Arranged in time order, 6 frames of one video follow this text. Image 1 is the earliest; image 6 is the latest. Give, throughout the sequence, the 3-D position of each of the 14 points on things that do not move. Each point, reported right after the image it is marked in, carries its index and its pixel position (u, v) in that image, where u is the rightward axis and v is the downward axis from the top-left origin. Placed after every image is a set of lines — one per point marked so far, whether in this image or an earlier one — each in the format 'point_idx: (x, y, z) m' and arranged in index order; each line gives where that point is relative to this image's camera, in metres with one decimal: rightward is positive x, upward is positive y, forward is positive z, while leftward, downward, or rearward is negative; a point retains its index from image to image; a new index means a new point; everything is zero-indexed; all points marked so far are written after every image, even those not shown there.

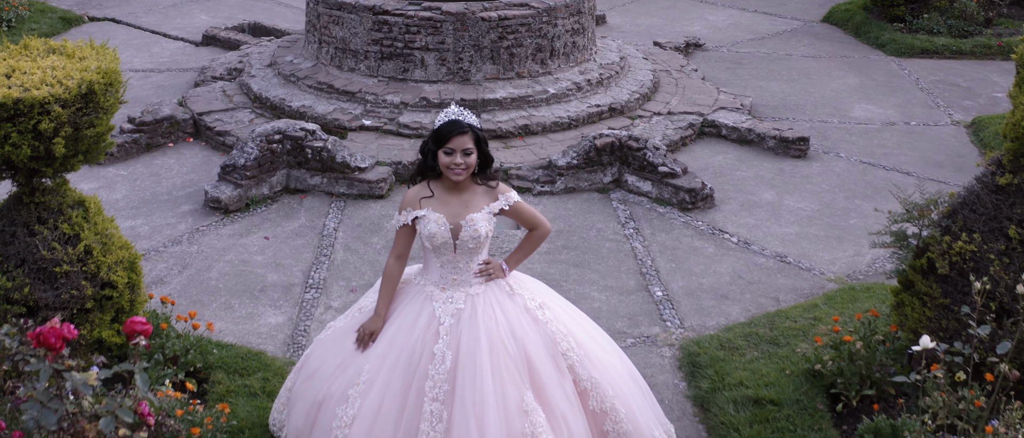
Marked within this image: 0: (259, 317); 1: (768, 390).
0: (-1.7, -0.7, +3.8) m
1: (+1.5, -1.0, +3.4) m
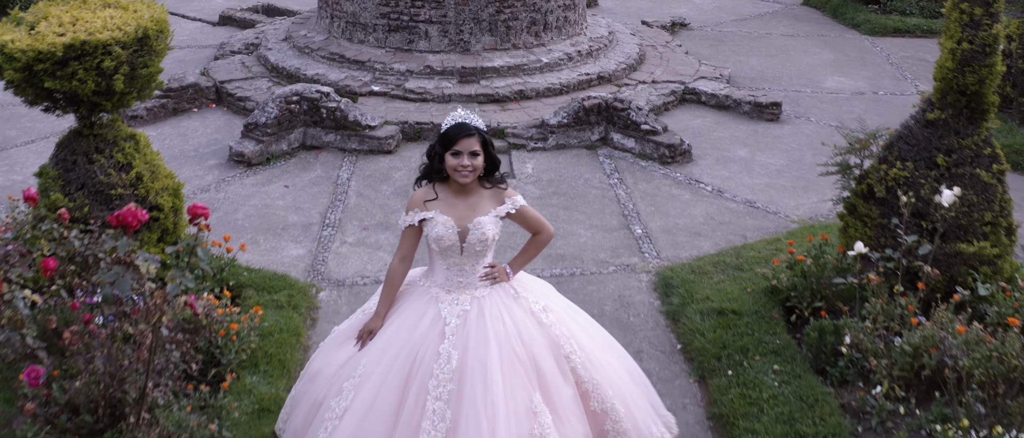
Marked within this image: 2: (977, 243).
0: (-1.8, -0.3, +4.3) m
1: (+1.5, -0.6, +3.9) m
2: (+2.9, -0.2, +3.5) m
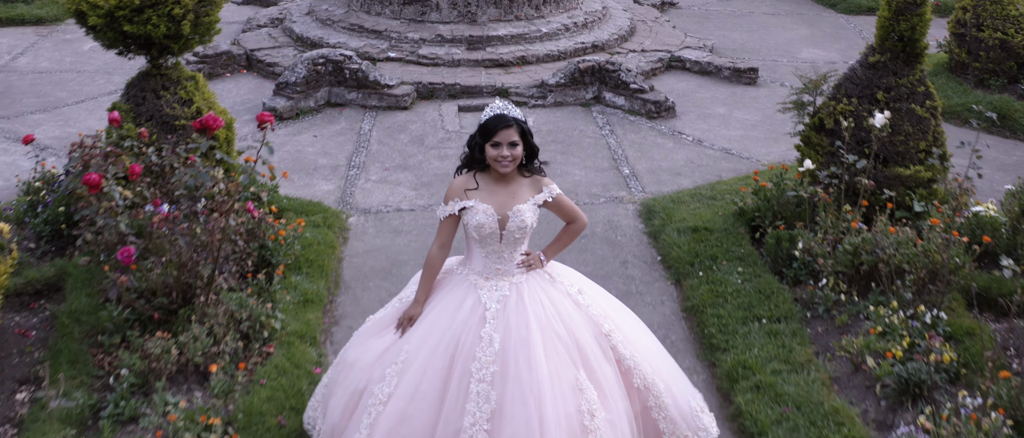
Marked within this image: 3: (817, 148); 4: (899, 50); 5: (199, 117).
0: (-1.7, +0.3, +4.9) m
1: (+1.5, 0.0, +4.5) m
2: (+3.0, +0.4, +4.1) m
3: (+2.4, +0.6, +4.3) m
4: (+2.9, +1.3, +4.1) m
5: (-2.3, +0.8, +4.2) m
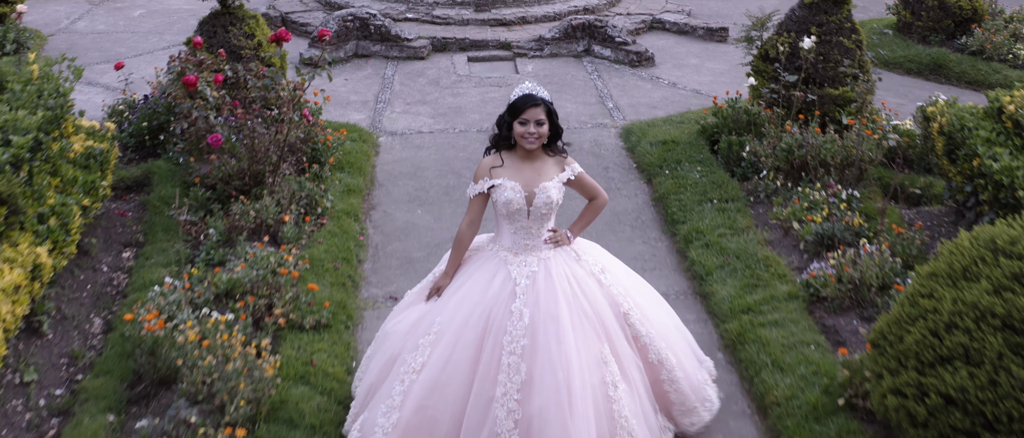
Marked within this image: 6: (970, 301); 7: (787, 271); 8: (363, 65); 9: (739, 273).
0: (-1.7, +1.1, +5.9) m
1: (+1.6, +0.8, +5.4) m
2: (+3.0, +1.2, +5.0) m
3: (+2.4, +1.4, +5.3) m
4: (+2.9, +2.1, +5.1) m
5: (-2.3, +1.6, +5.1) m
6: (+2.2, -0.4, +2.7) m
7: (+2.0, -0.4, +4.1) m
8: (-1.8, +1.9, +6.8) m
9: (+1.7, -0.4, +4.2) m
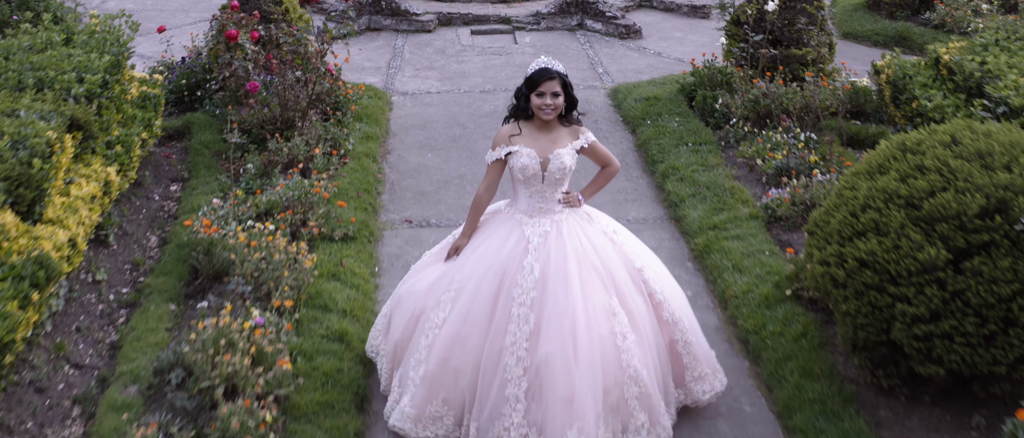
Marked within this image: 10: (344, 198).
0: (-1.7, +1.6, +6.5) m
1: (+1.5, +1.3, +6.1) m
2: (+3.0, +1.7, +5.7) m
3: (+2.4, +1.9, +5.9) m
4: (+2.9, +2.6, +5.7) m
5: (-2.3, +2.1, +5.8) m
6: (+2.2, +0.2, +3.3) m
7: (+2.0, +0.2, +4.8) m
8: (-1.8, +2.4, +7.4) m
9: (+1.7, +0.2, +4.8) m
10: (-1.4, +0.2, +4.7) m
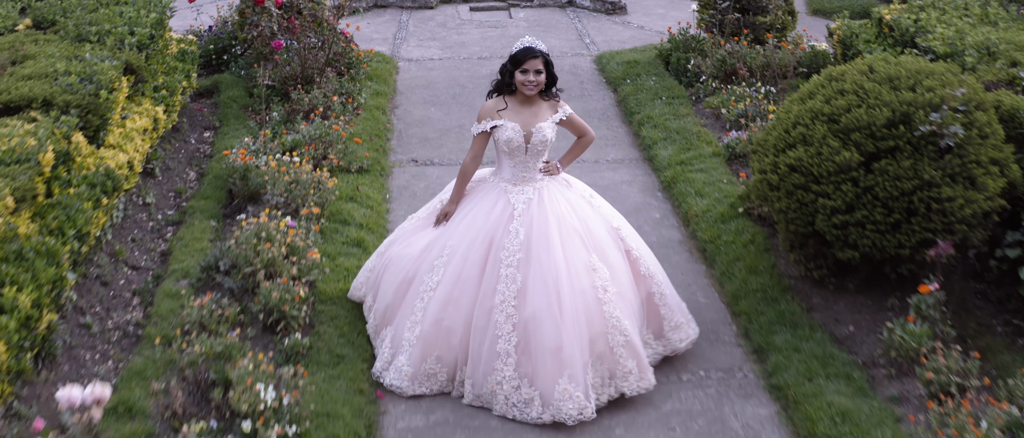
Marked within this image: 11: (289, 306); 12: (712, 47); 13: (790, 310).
0: (-1.8, +2.2, +7.2) m
1: (+1.5, +1.9, +6.7) m
2: (+2.9, +2.3, +6.4) m
3: (+2.3, +2.5, +6.6) m
4: (+2.8, +3.2, +6.4) m
5: (-2.4, +2.7, +6.5) m
6: (+2.1, +0.8, +4.0) m
7: (+2.0, +0.8, +5.4) m
8: (-1.9, +3.0, +8.1) m
9: (+1.6, +0.8, +5.4) m
10: (-1.5, +0.8, +5.4) m
11: (-1.5, -0.6, +3.7) m
12: (+2.3, +2.0, +6.3) m
13: (+1.9, -0.6, +3.9) m
